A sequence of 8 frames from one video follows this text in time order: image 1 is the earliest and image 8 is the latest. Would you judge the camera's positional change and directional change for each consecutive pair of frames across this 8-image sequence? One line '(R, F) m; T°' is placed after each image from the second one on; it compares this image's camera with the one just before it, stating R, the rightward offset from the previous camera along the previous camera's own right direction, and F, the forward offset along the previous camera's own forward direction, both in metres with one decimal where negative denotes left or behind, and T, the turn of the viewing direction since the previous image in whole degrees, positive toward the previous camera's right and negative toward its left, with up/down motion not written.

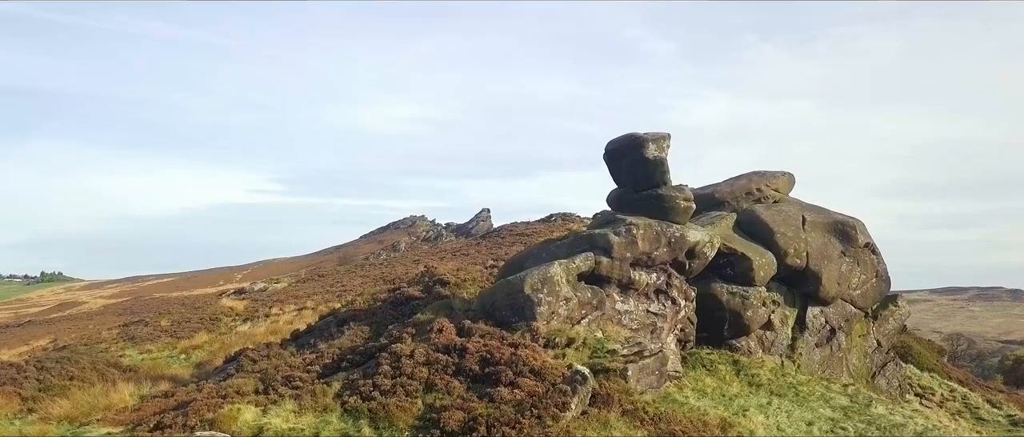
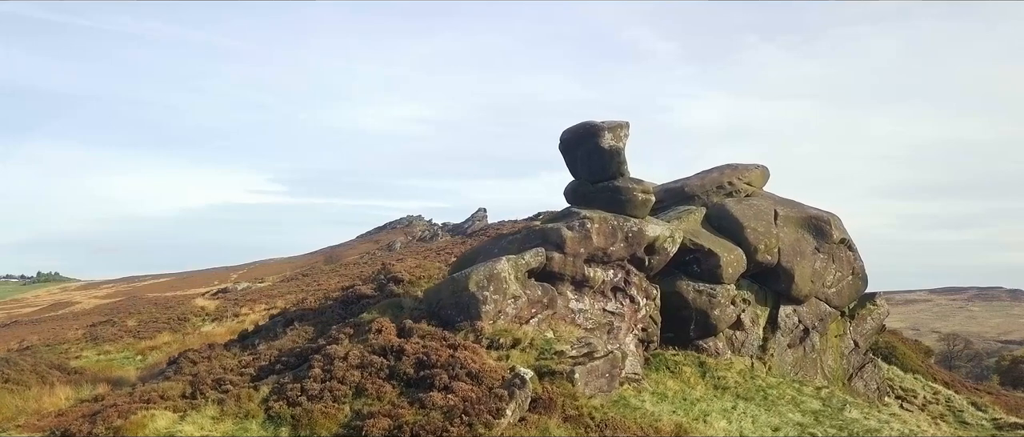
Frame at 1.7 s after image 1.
(+1.4, +1.1) m; 0°
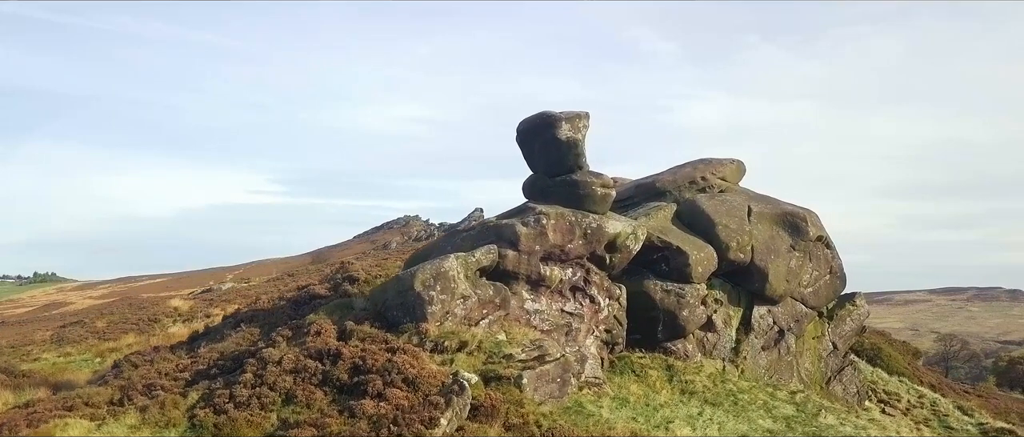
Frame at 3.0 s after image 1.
(+1.2, +1.0) m; 0°
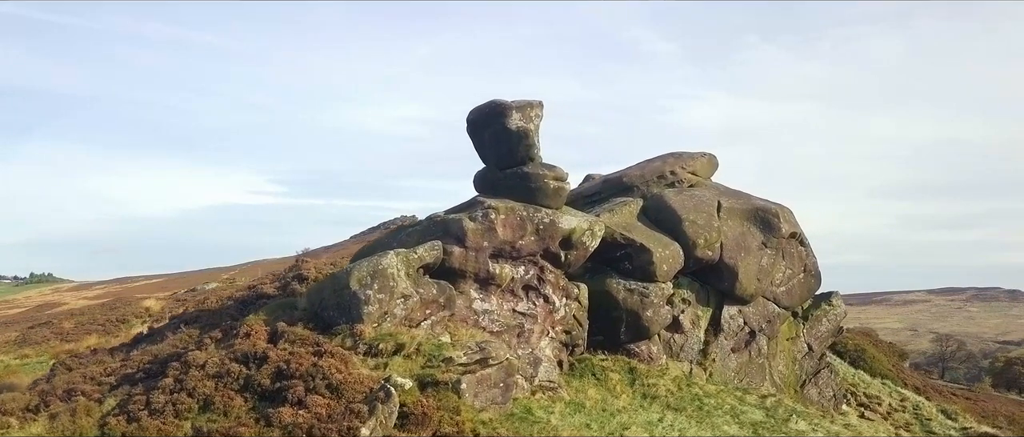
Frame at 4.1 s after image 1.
(+1.2, +1.0) m; 0°
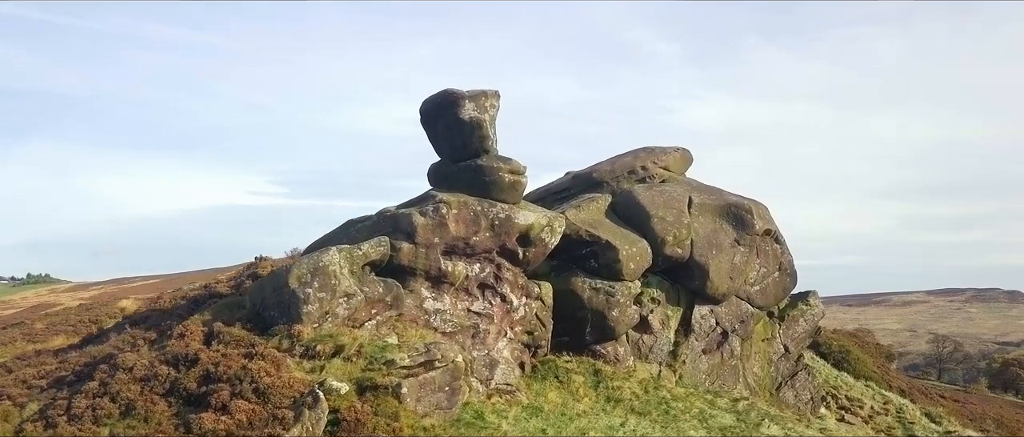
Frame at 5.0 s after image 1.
(+1.1, +0.8) m; 0°
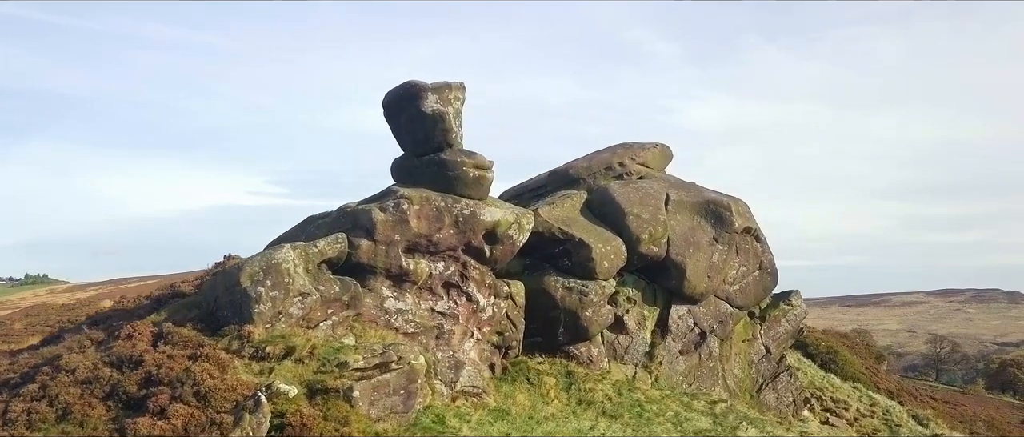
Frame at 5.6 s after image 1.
(+0.8, +0.5) m; 0°
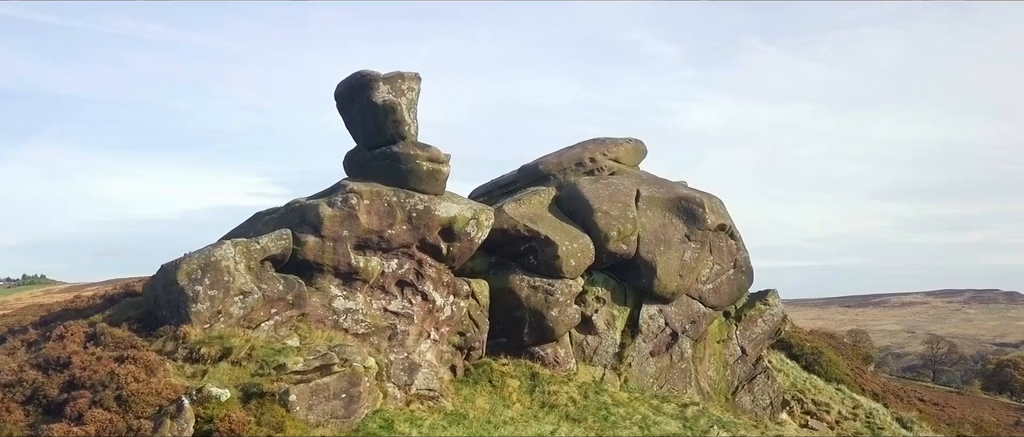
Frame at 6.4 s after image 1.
(+0.9, +0.6) m; 0°
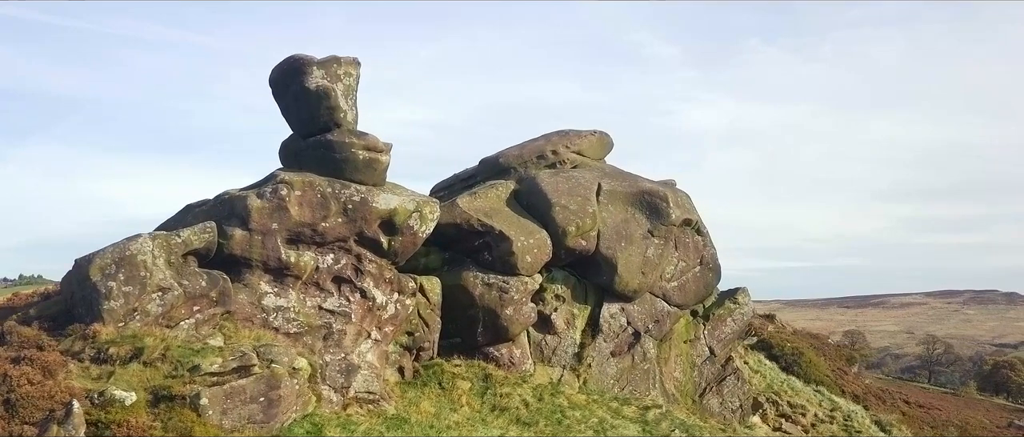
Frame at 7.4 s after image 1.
(+1.2, +0.8) m; 0°
